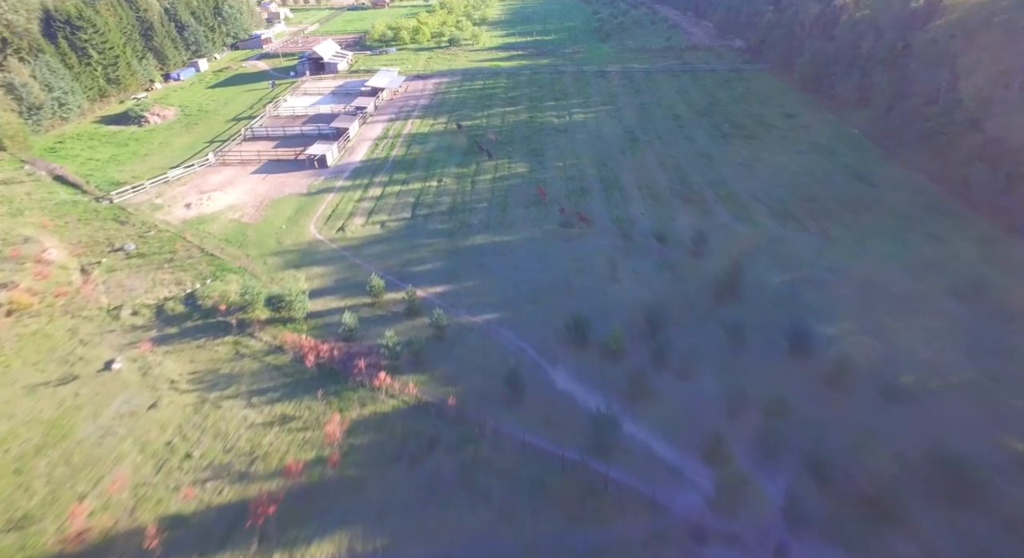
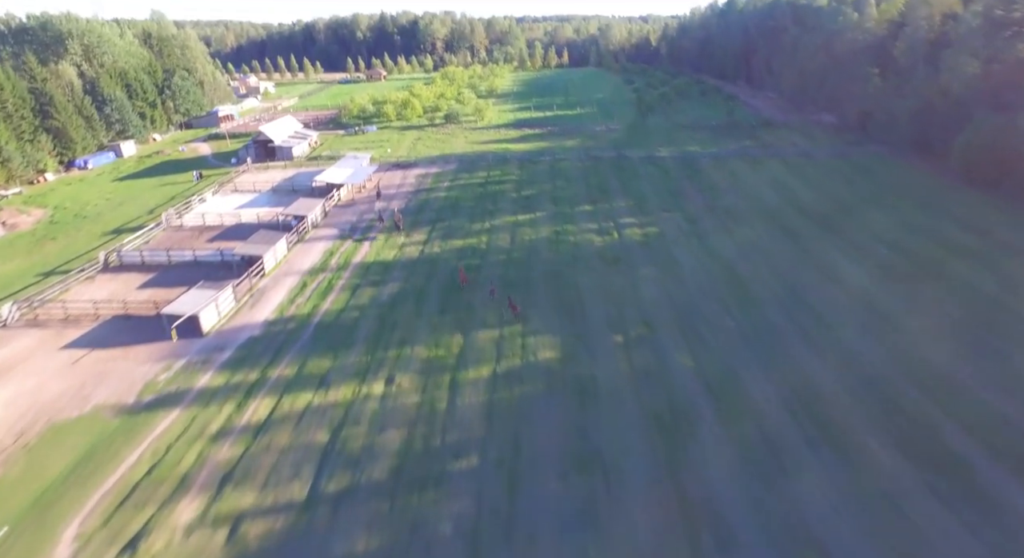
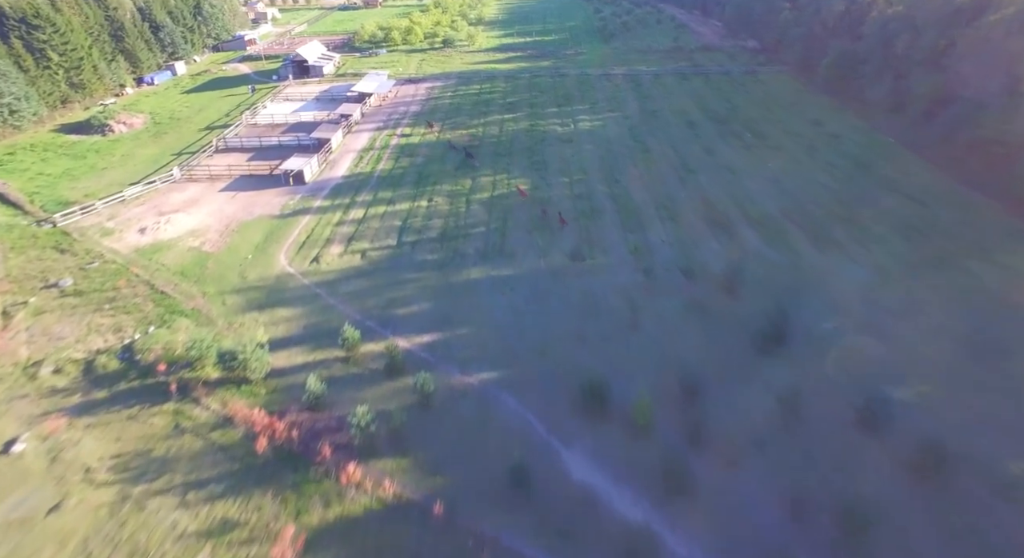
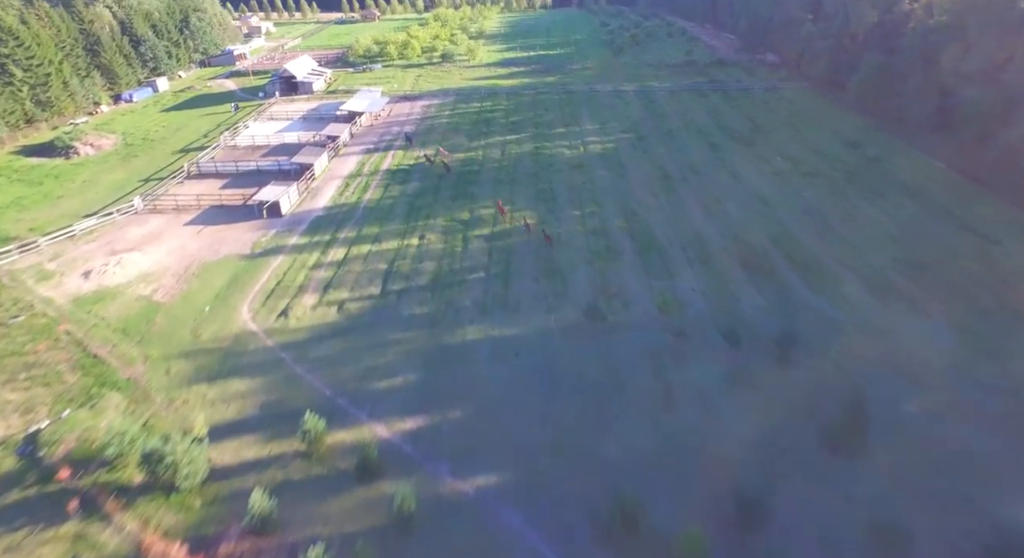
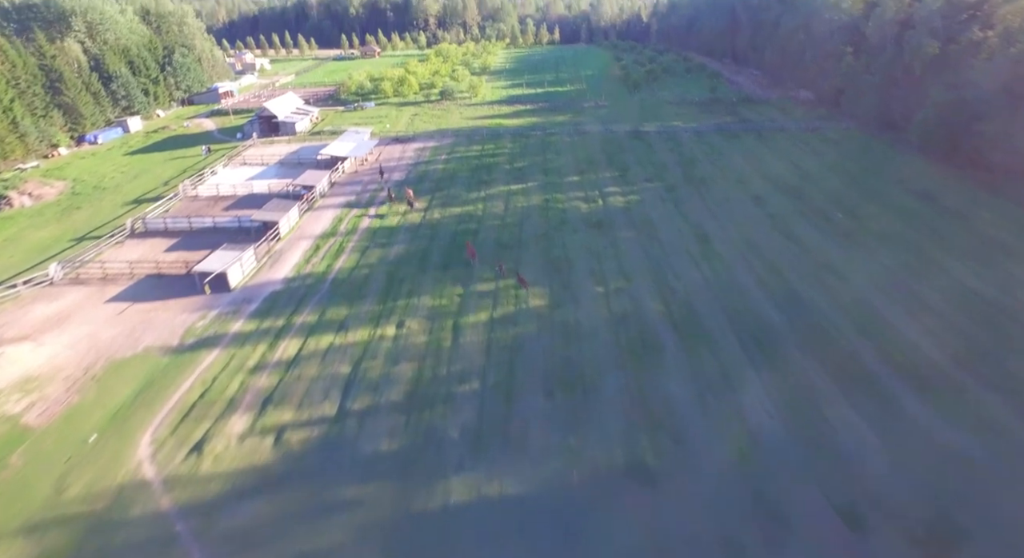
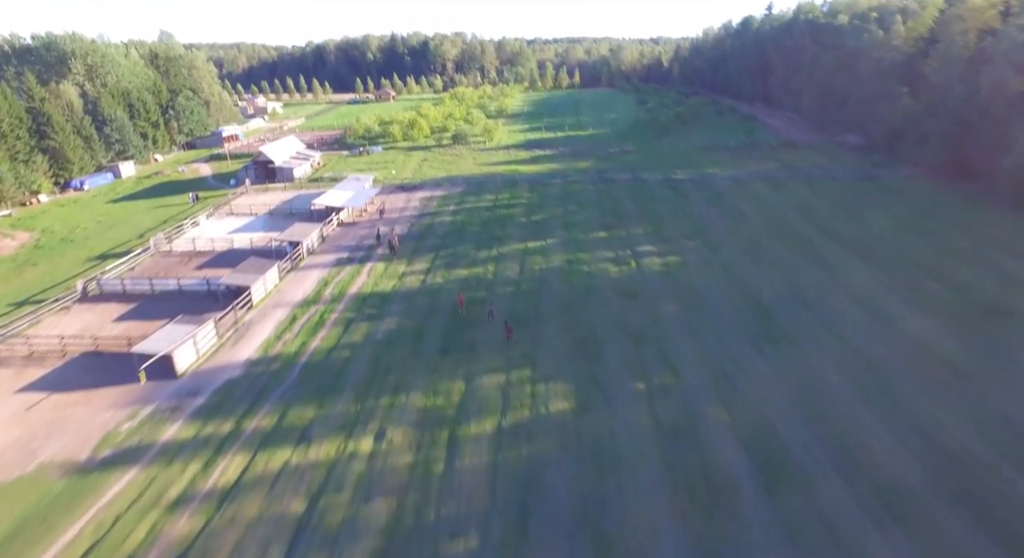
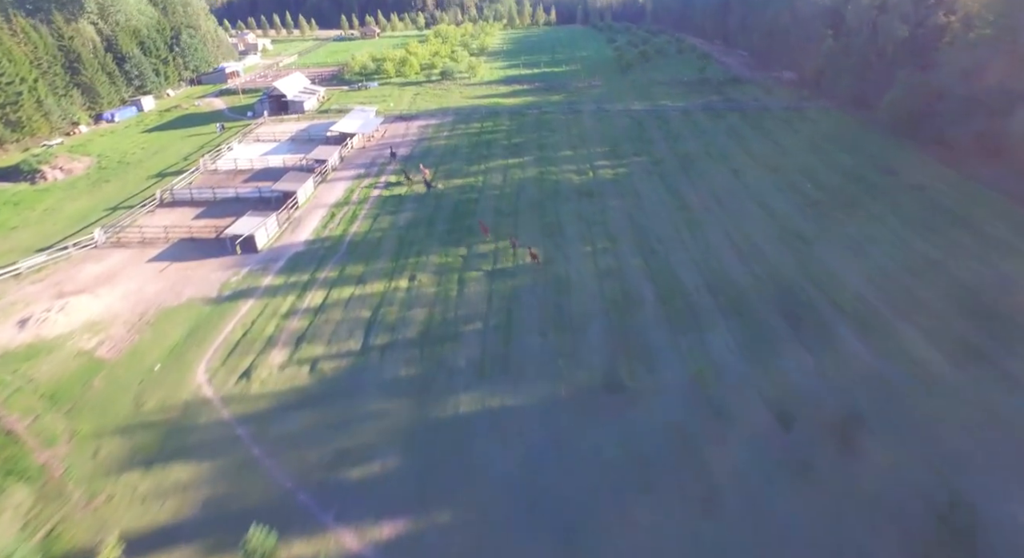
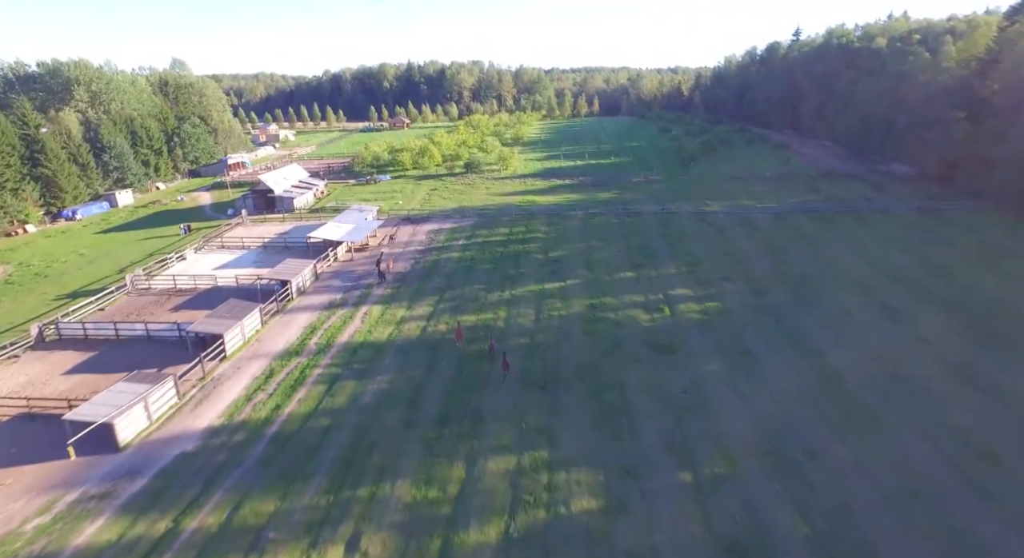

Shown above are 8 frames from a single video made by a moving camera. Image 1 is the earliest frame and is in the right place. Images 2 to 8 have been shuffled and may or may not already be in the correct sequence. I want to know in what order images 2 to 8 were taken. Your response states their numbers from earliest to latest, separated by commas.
3, 4, 7, 5, 2, 6, 8
